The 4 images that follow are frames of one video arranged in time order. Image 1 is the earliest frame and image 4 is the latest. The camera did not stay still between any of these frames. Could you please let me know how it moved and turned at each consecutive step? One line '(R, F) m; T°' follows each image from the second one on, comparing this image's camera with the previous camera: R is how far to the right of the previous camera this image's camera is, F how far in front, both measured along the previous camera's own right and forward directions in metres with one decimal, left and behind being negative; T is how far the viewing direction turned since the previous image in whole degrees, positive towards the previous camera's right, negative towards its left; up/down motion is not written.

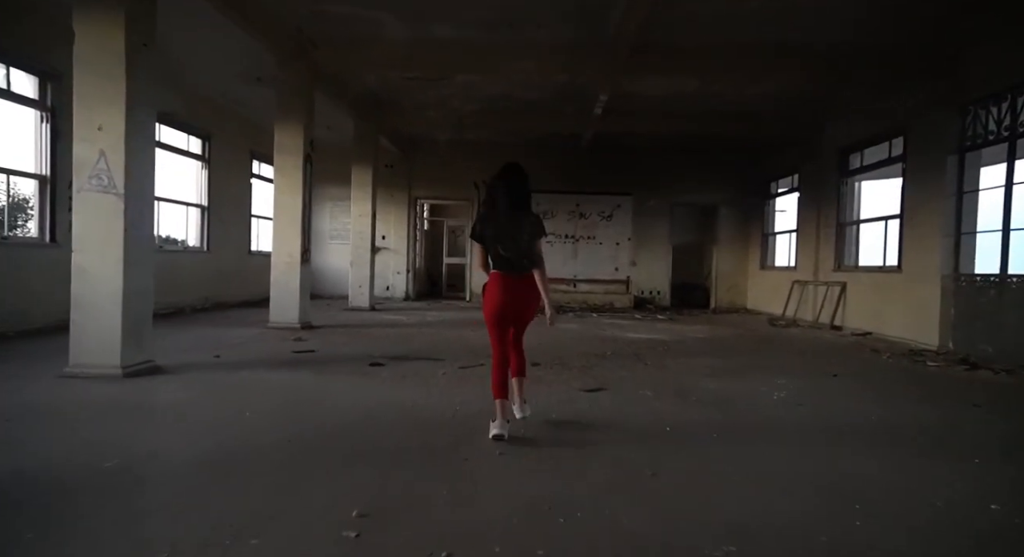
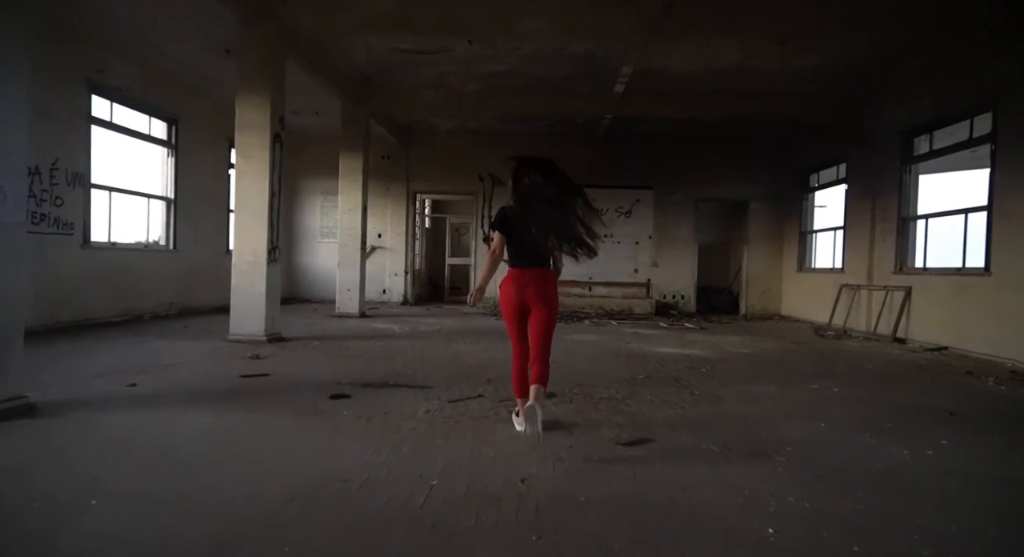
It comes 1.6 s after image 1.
(0.0, +1.4) m; -1°
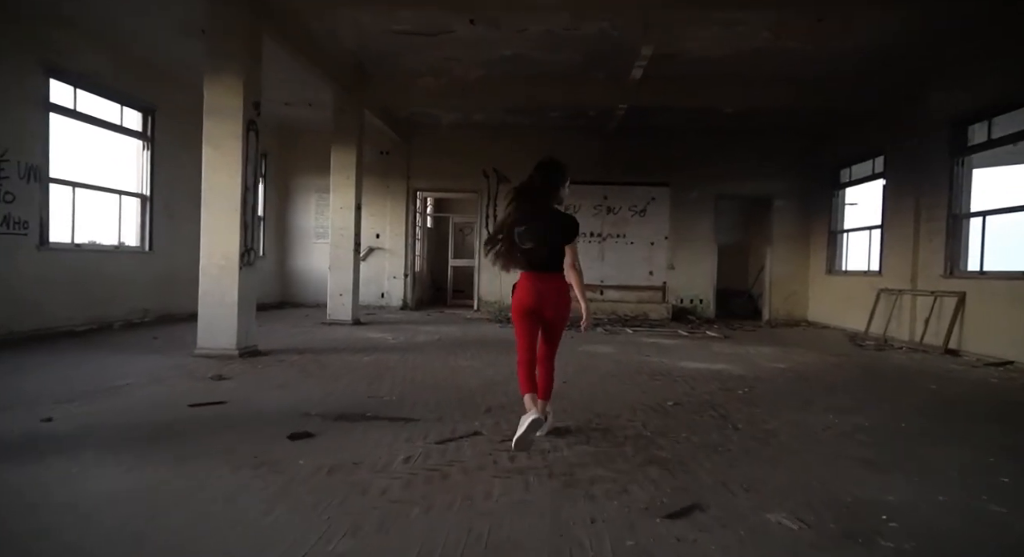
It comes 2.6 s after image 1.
(0.0, +0.8) m; -1°
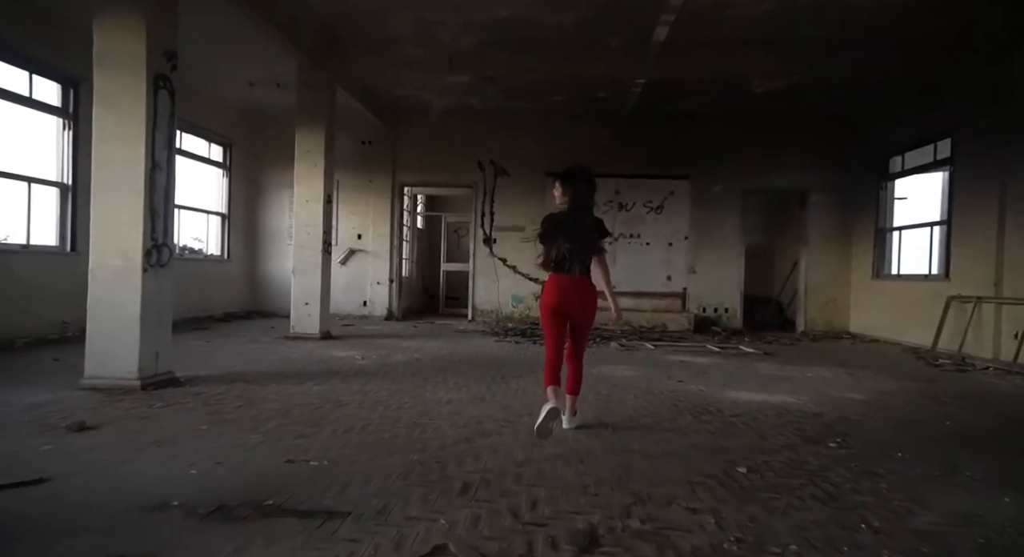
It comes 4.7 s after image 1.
(+0.1, +1.5) m; 0°
